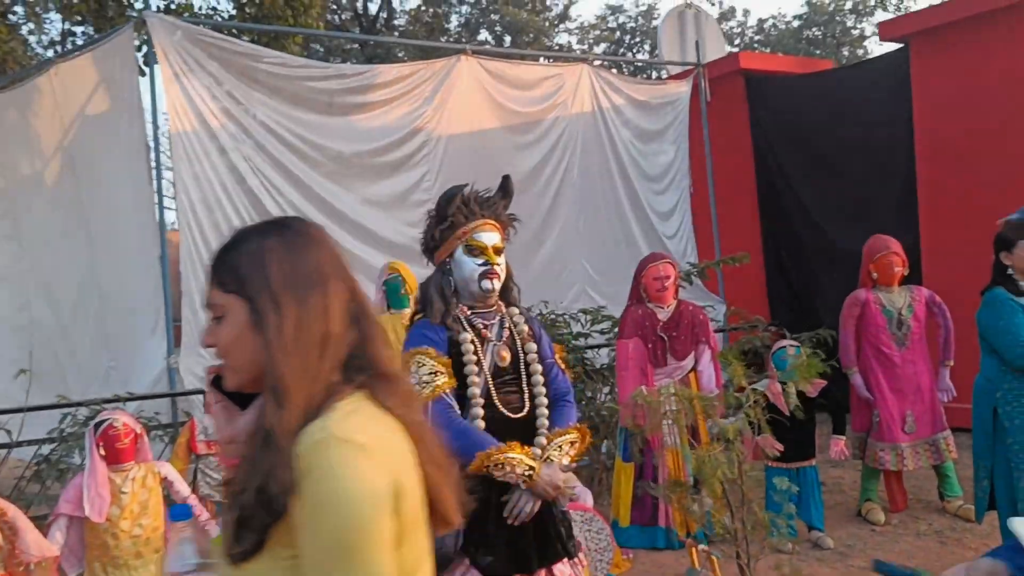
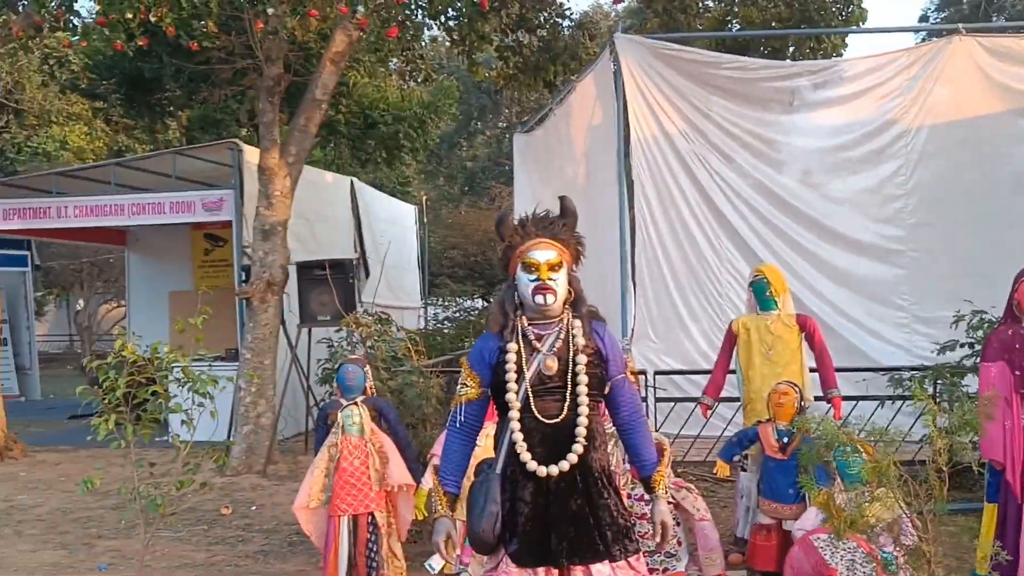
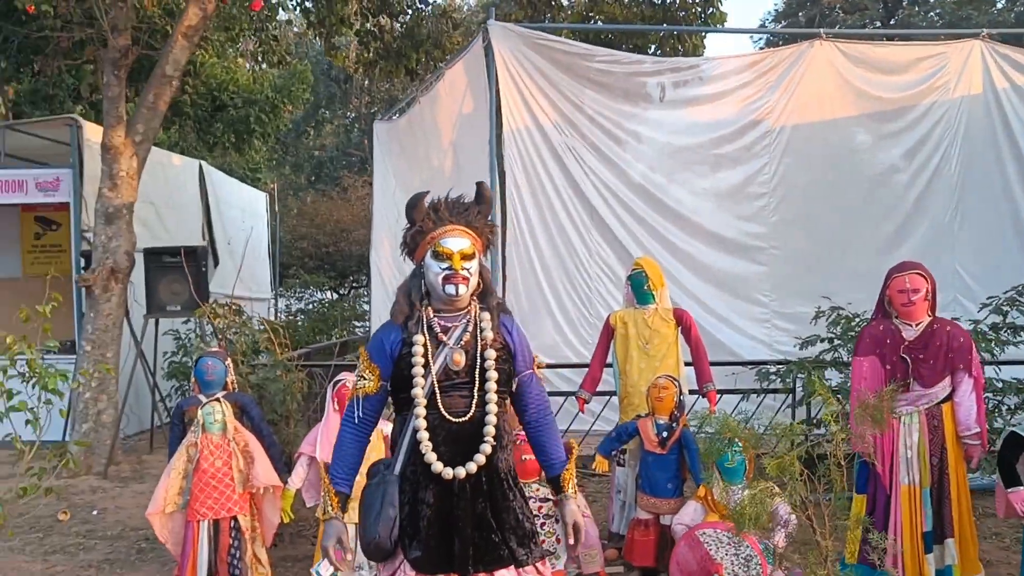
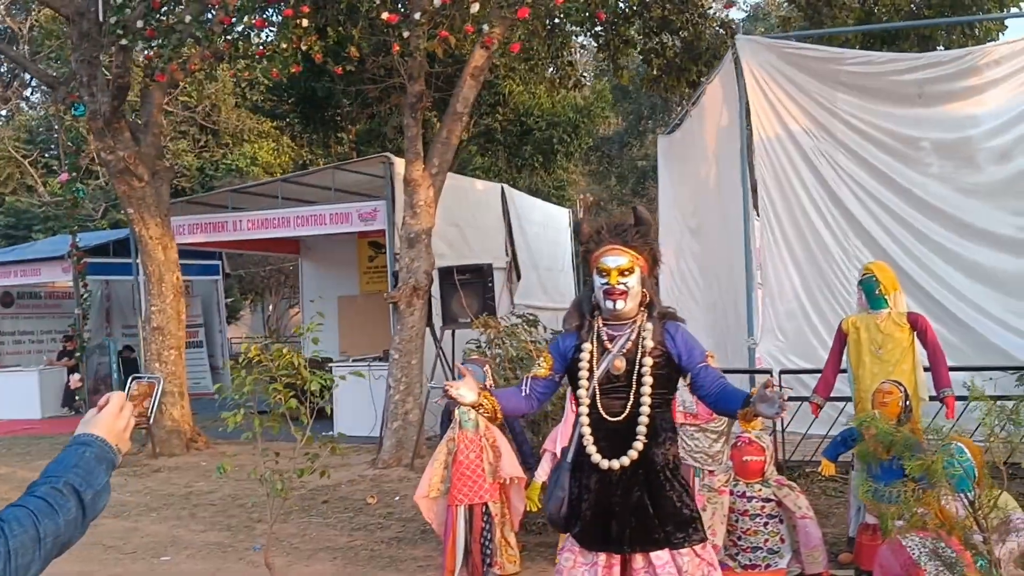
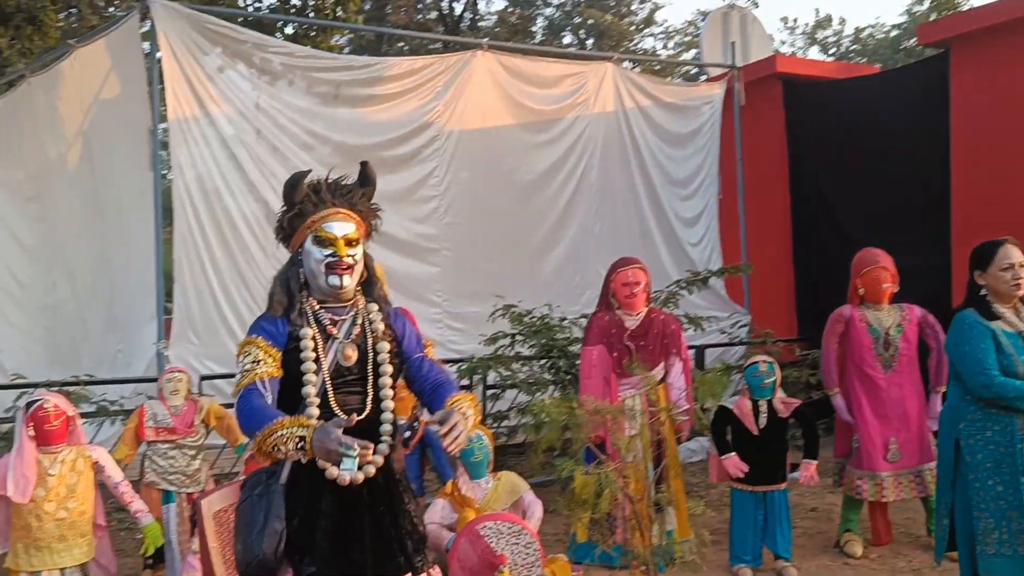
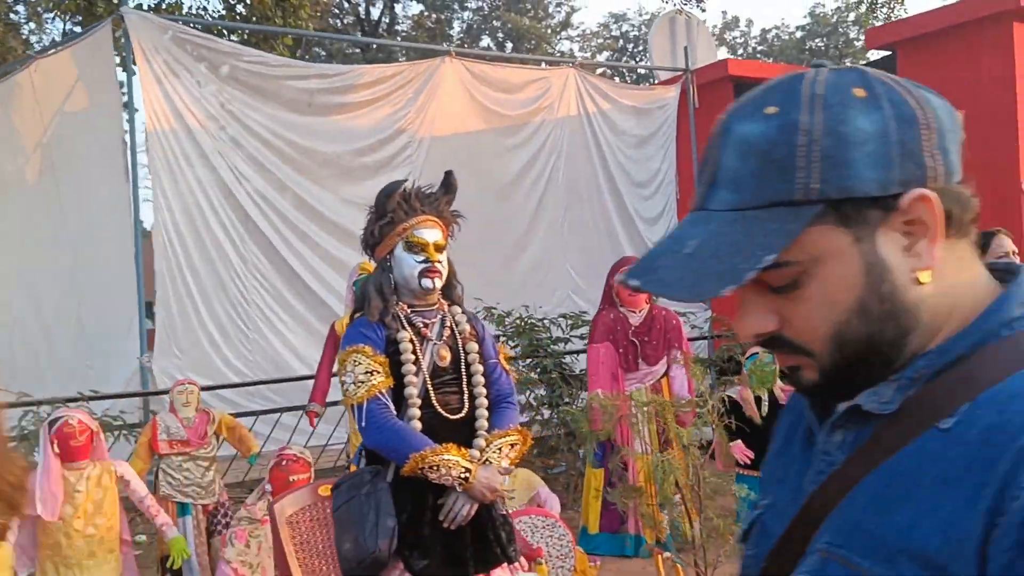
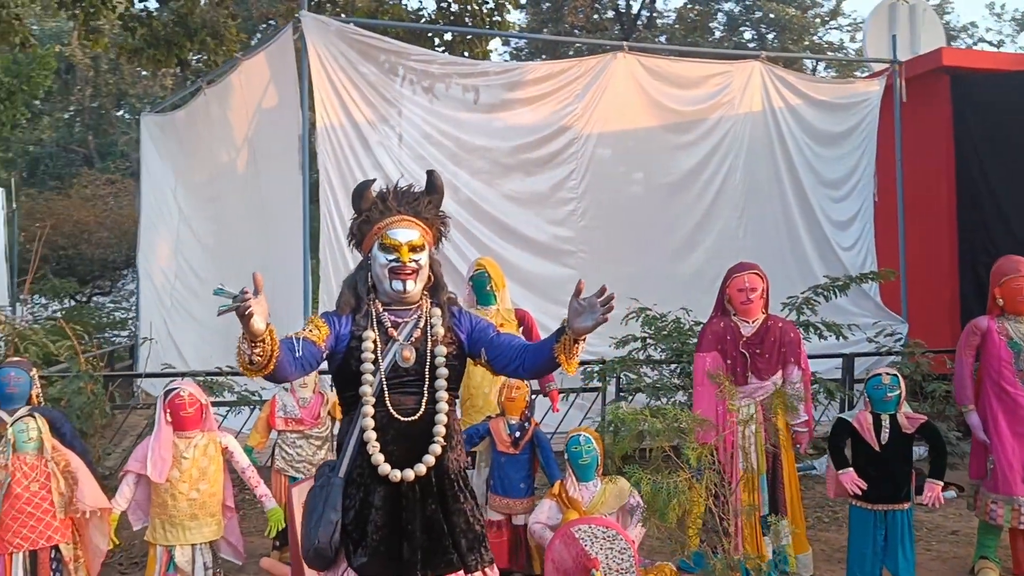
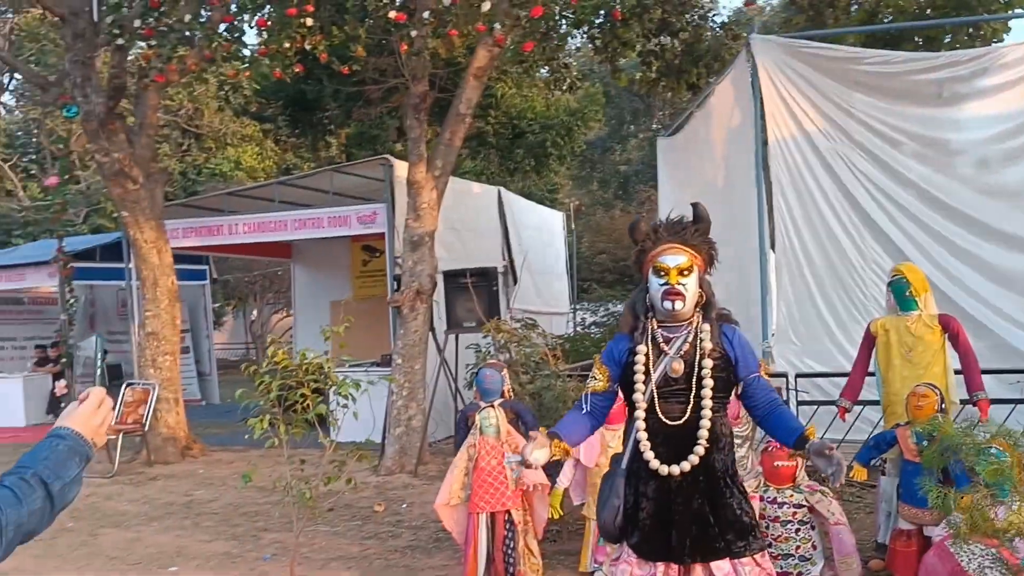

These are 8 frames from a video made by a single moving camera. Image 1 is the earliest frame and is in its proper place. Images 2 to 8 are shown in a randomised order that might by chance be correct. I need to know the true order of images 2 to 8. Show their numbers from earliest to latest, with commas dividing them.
6, 5, 7, 3, 2, 8, 4
